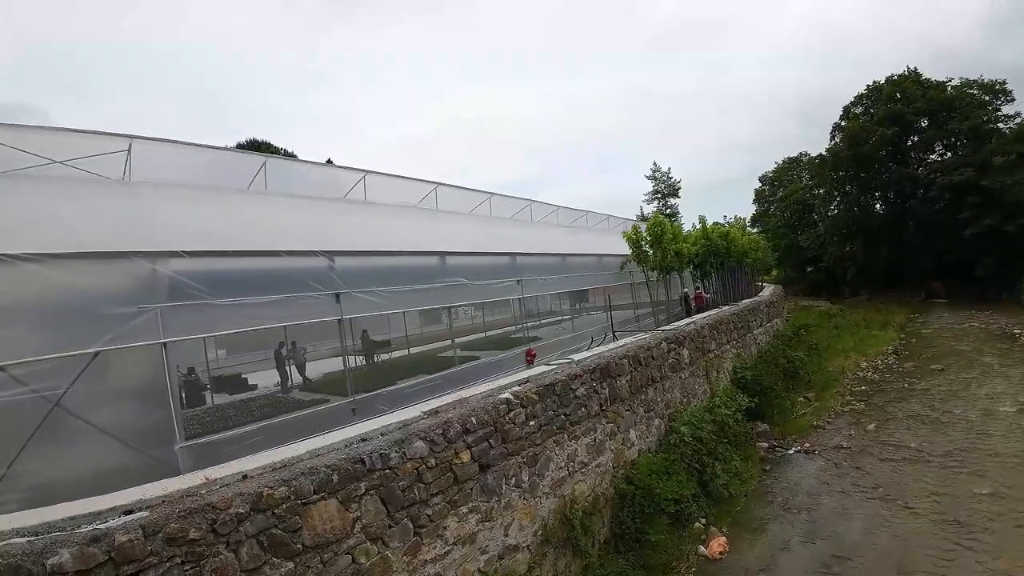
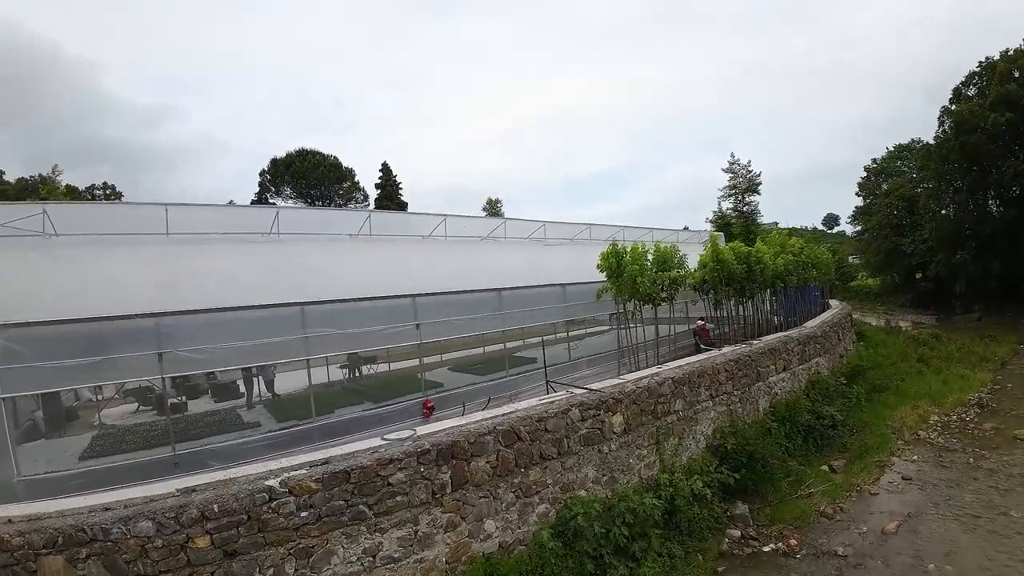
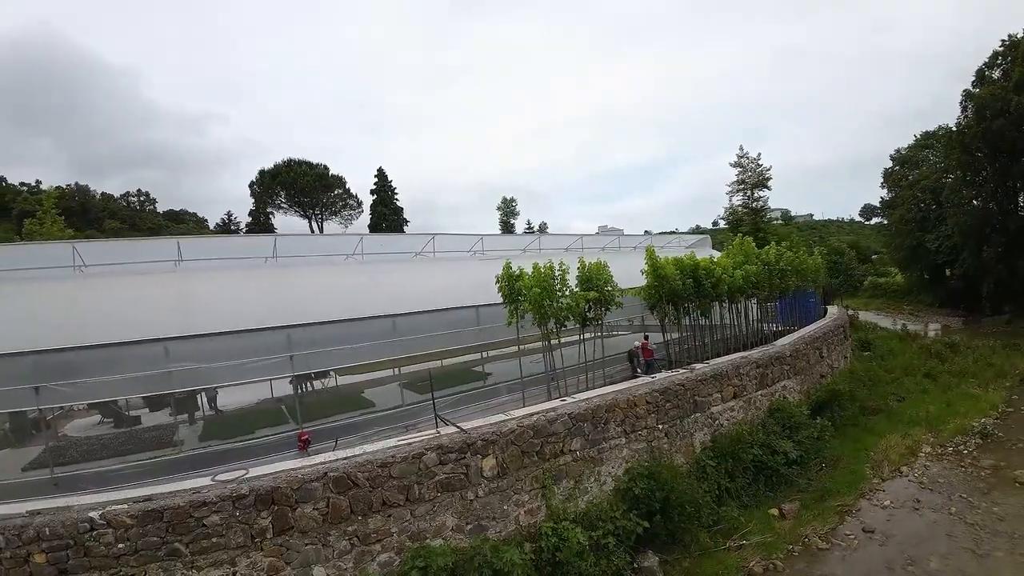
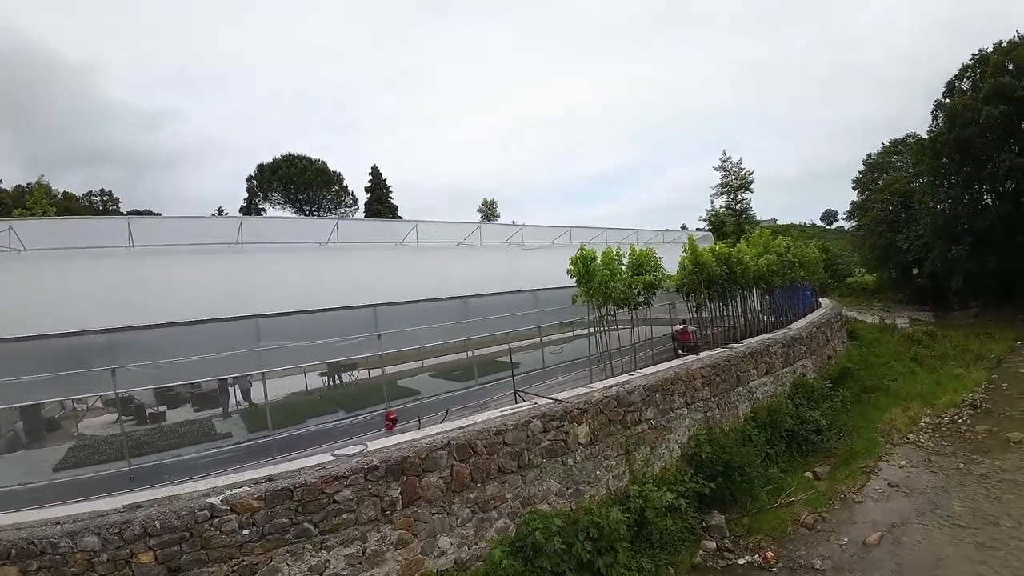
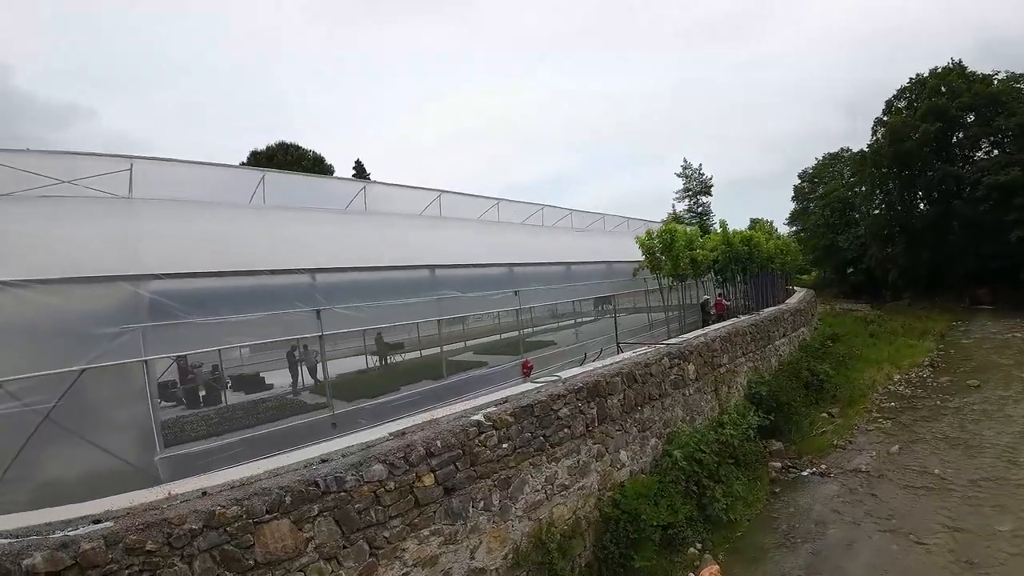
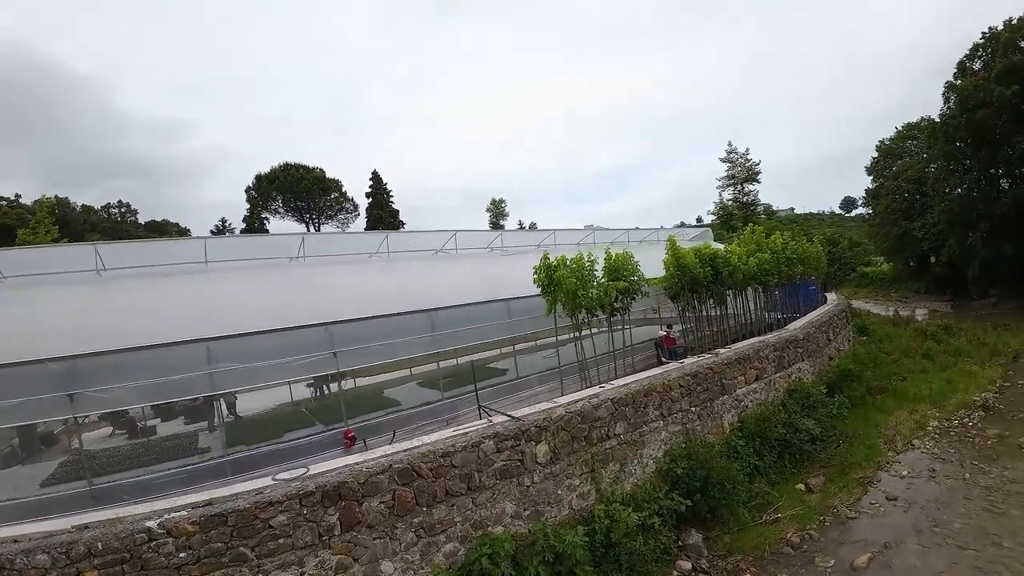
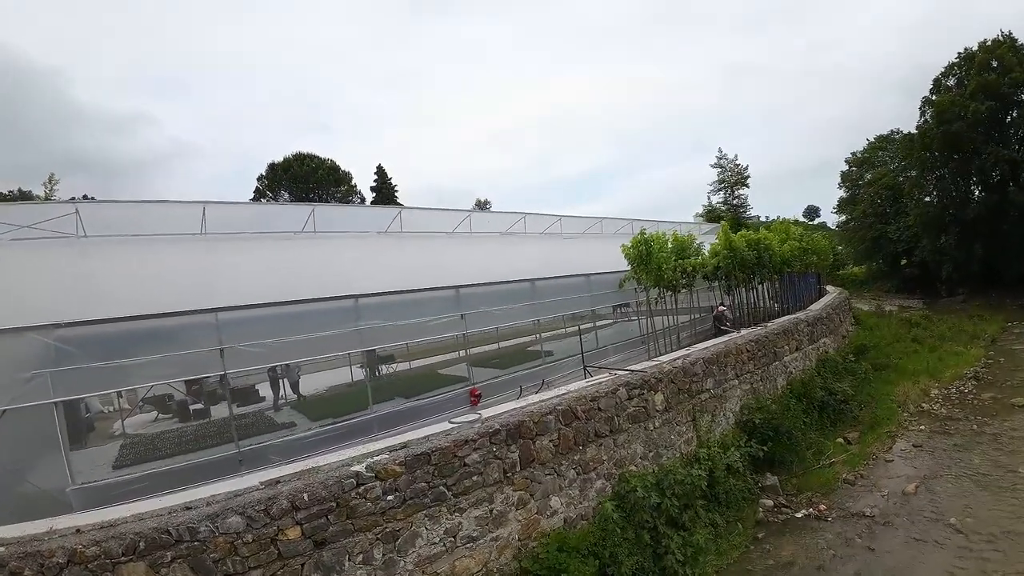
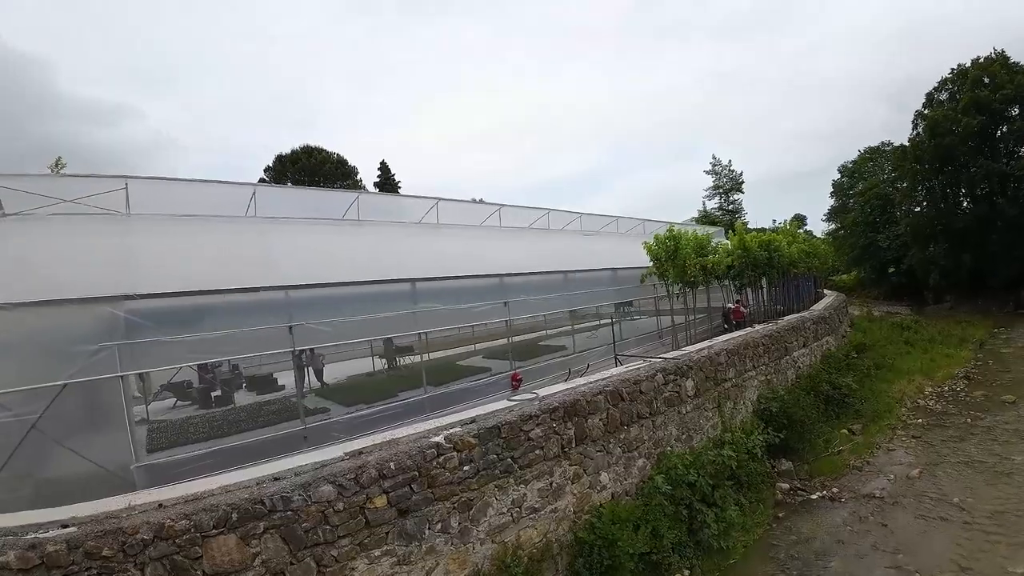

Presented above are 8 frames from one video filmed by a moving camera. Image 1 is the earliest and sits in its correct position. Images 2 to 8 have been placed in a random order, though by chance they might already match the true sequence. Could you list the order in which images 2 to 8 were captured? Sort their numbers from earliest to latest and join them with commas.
5, 8, 7, 2, 4, 6, 3
